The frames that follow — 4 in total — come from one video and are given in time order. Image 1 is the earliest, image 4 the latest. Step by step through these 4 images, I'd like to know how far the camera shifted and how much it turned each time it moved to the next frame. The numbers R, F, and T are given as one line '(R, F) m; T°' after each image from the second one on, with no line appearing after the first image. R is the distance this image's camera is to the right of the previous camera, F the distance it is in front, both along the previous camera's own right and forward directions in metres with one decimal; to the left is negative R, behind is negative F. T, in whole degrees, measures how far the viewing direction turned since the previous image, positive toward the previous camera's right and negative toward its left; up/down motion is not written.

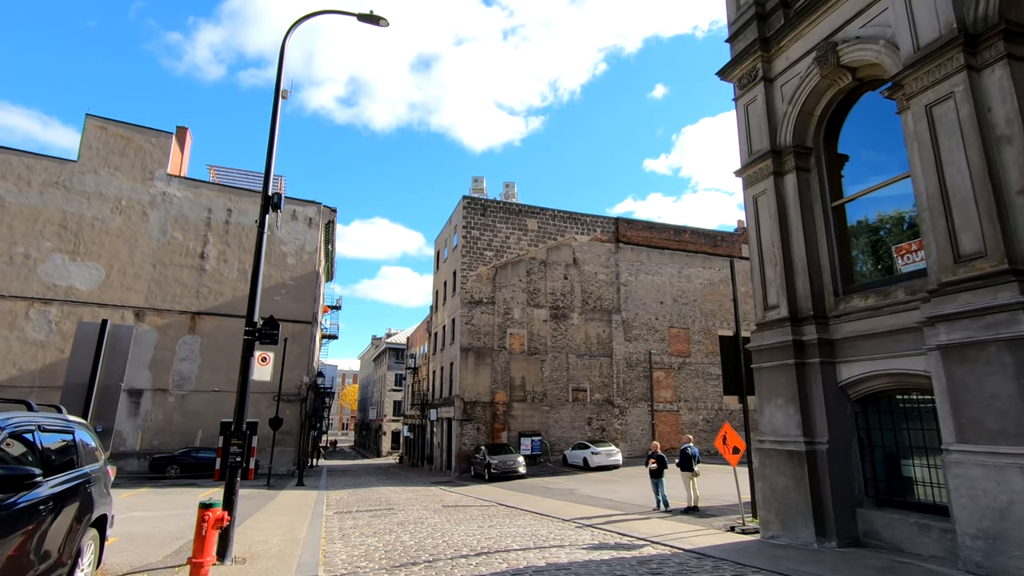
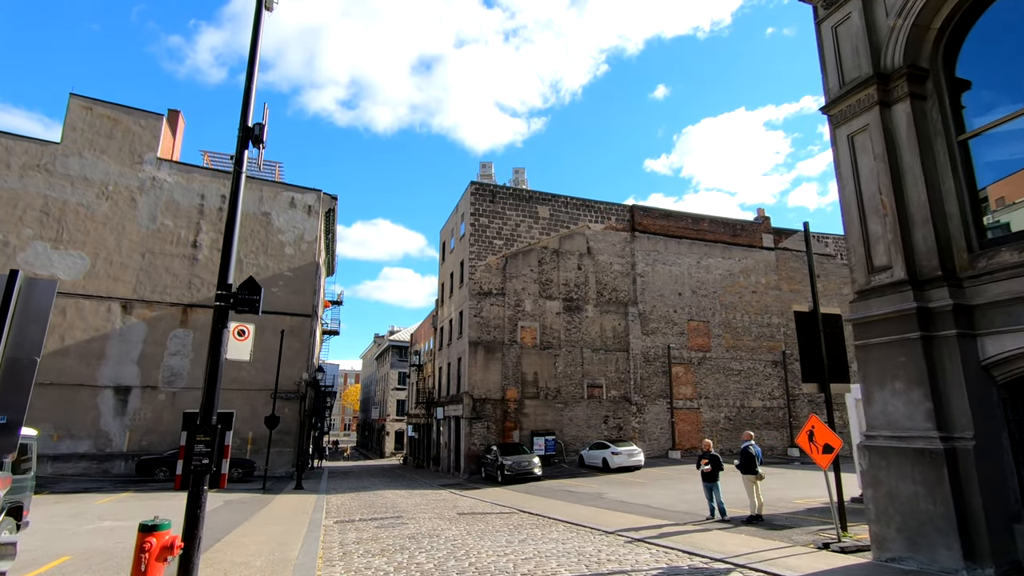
(-0.5, +1.8) m; 0°
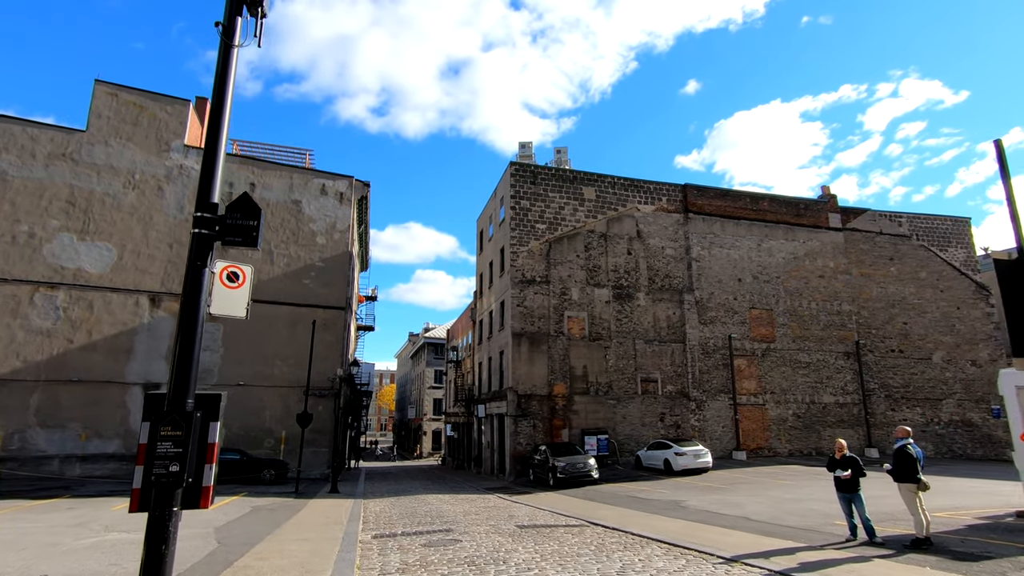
(-0.7, +2.2) m; -3°
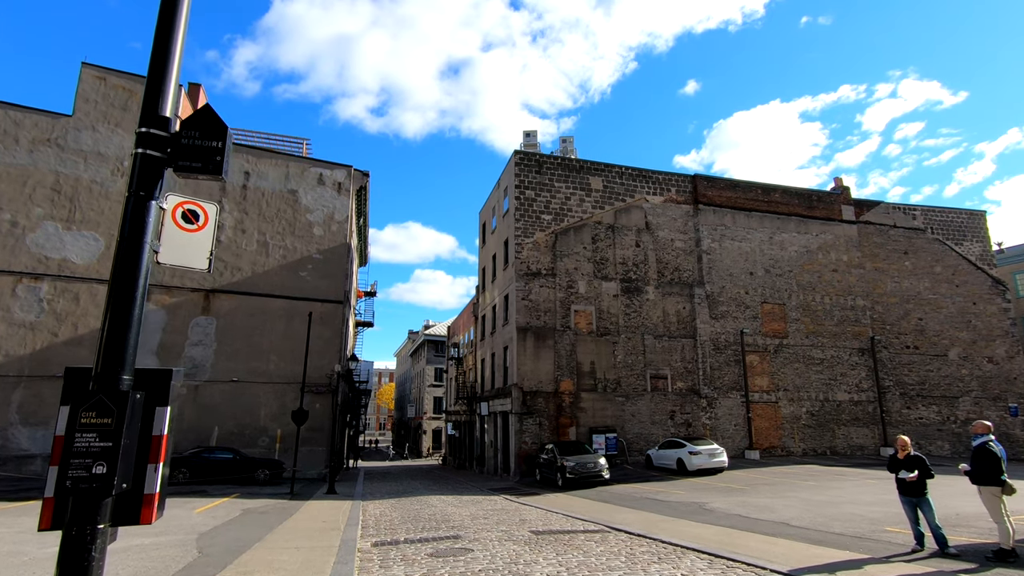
(-0.3, +1.0) m; 0°
